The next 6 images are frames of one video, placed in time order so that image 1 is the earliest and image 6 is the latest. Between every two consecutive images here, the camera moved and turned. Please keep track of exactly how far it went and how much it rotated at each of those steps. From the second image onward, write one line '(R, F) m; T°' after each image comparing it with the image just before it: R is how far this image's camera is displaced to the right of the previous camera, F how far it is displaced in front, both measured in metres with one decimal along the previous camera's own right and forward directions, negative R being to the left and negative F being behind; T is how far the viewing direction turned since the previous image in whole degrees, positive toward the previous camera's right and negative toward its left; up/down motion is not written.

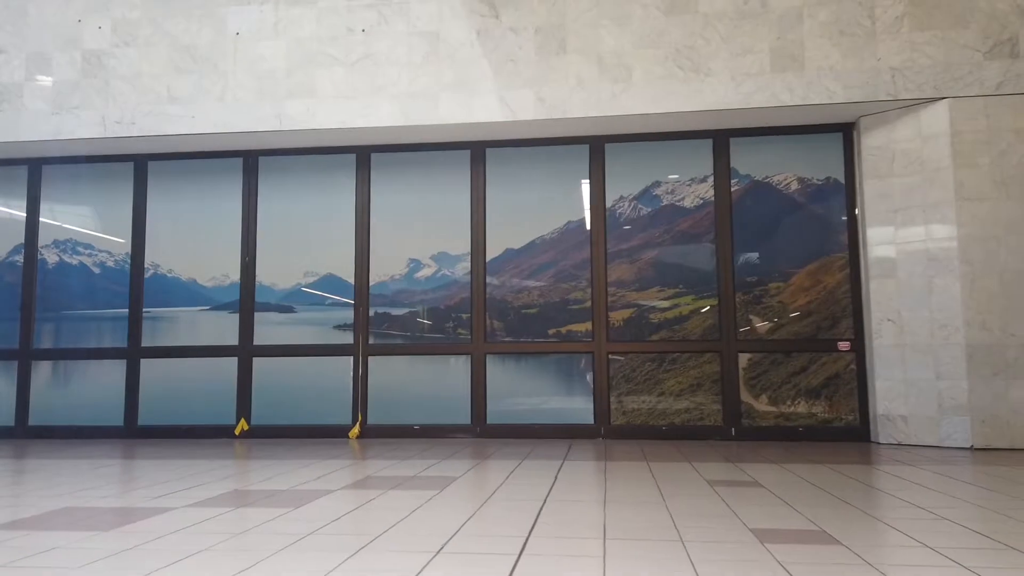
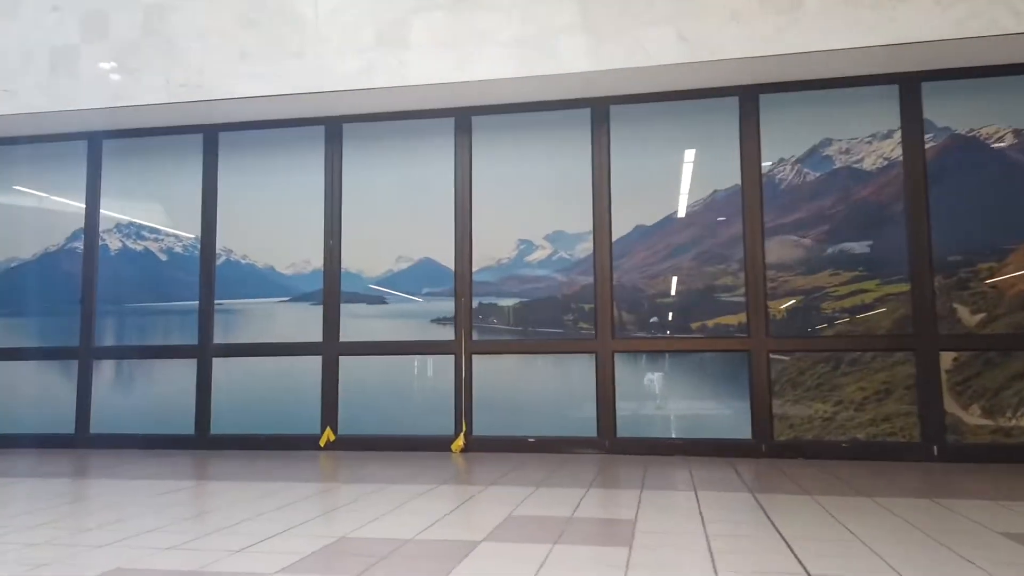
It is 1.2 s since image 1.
(-0.7, +1.3) m; -4°
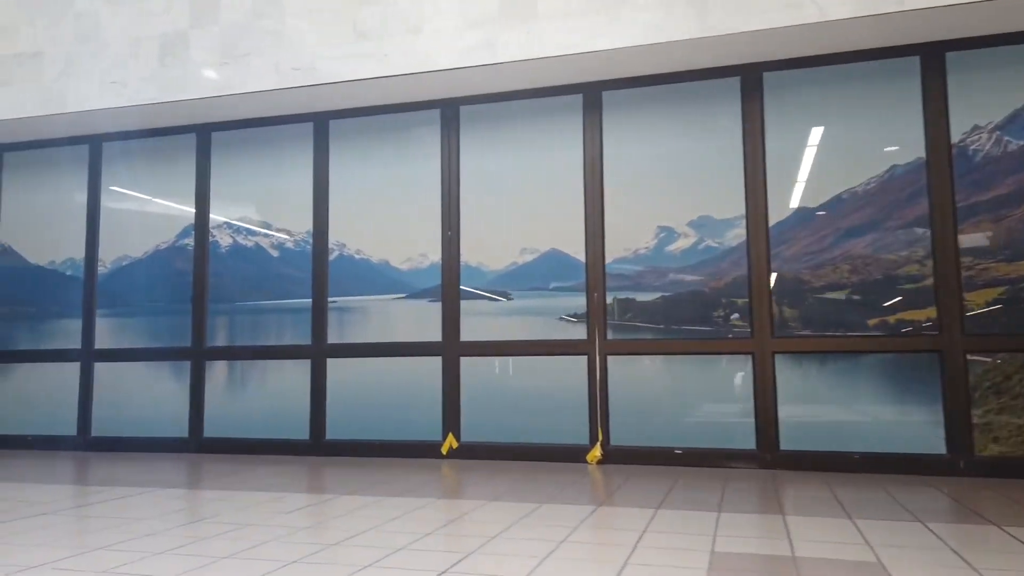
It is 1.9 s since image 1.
(-0.6, +0.6) m; -6°
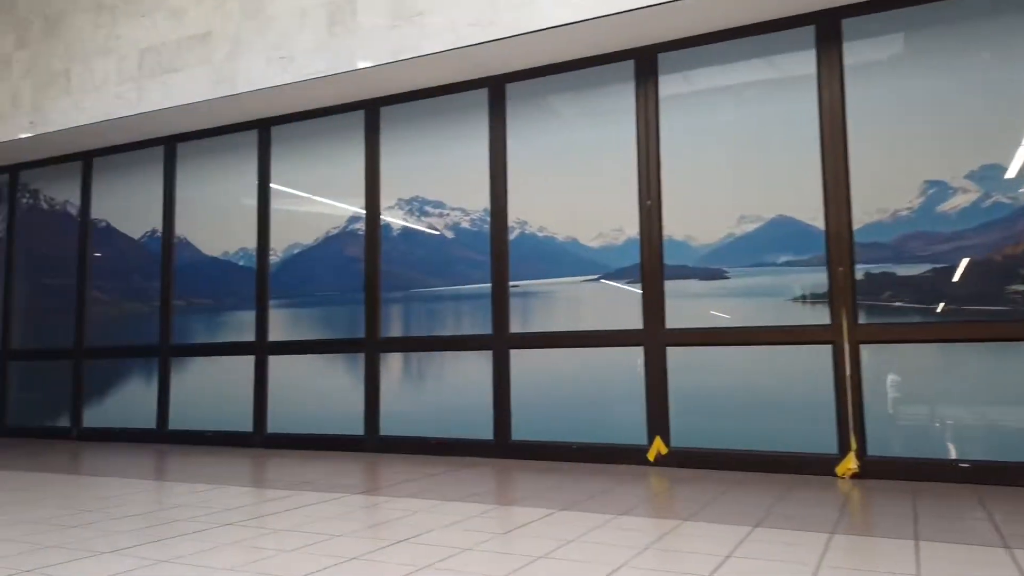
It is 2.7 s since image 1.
(-0.6, +0.9) m; -10°
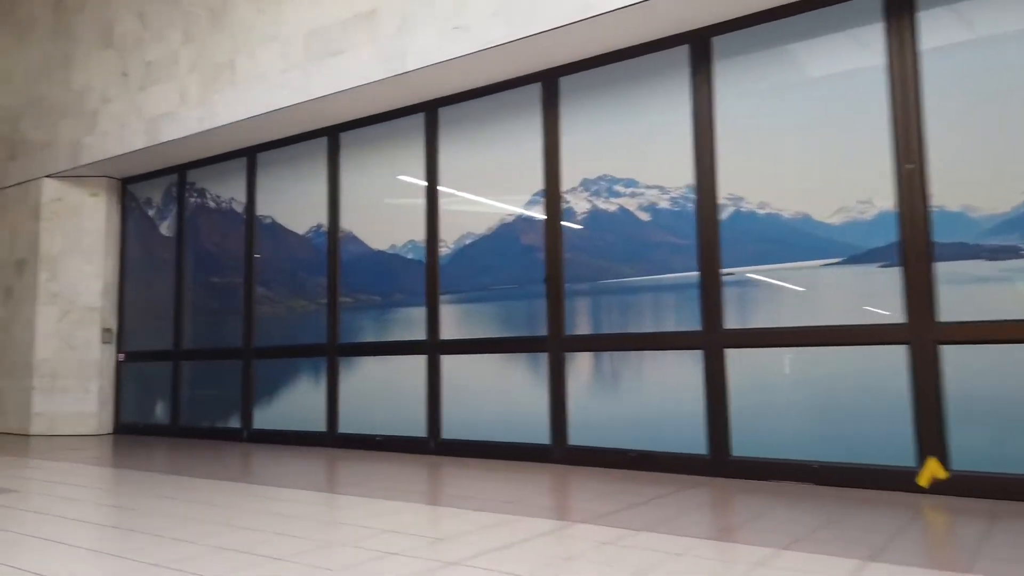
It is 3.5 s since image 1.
(-0.7, +0.7) m; -9°
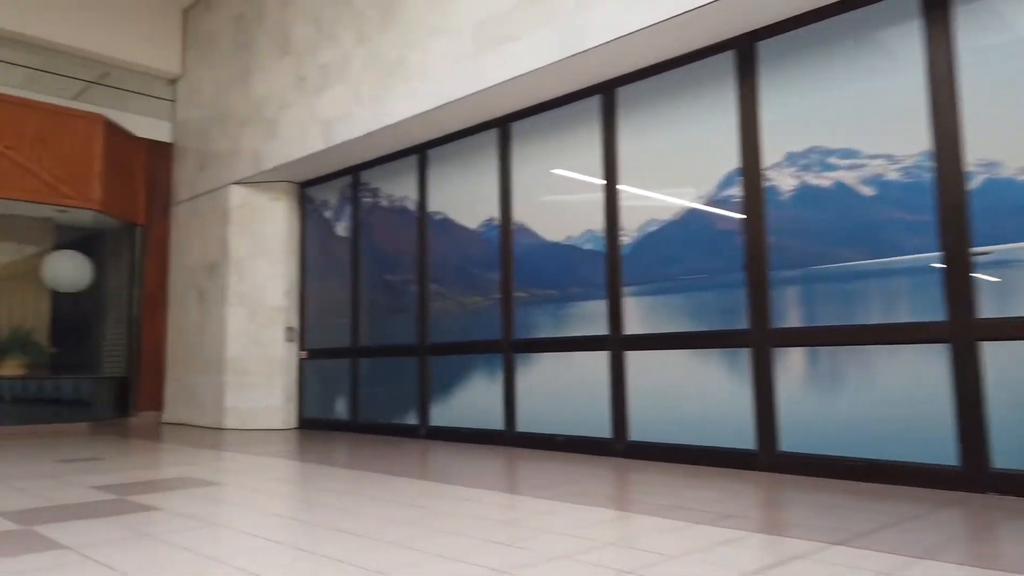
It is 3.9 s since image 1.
(-0.4, +0.4) m; -11°
